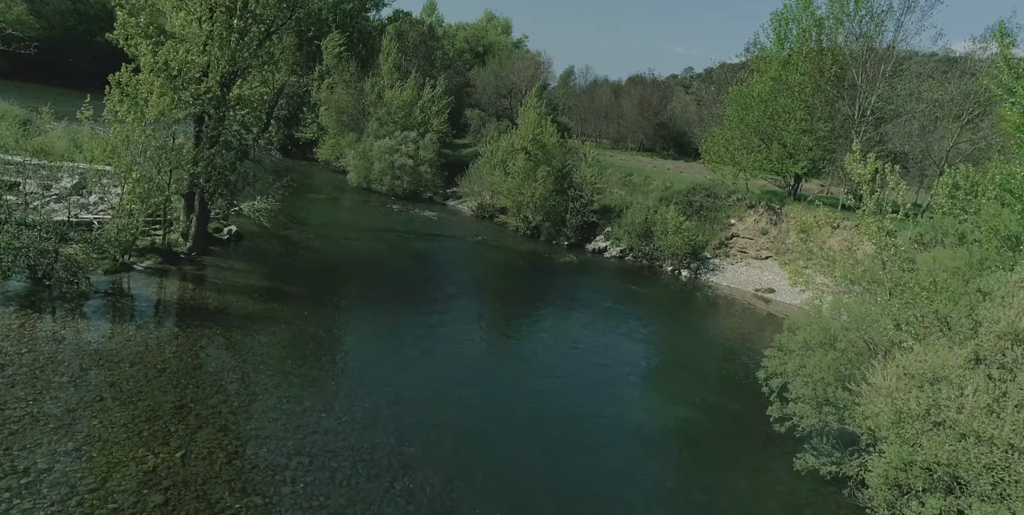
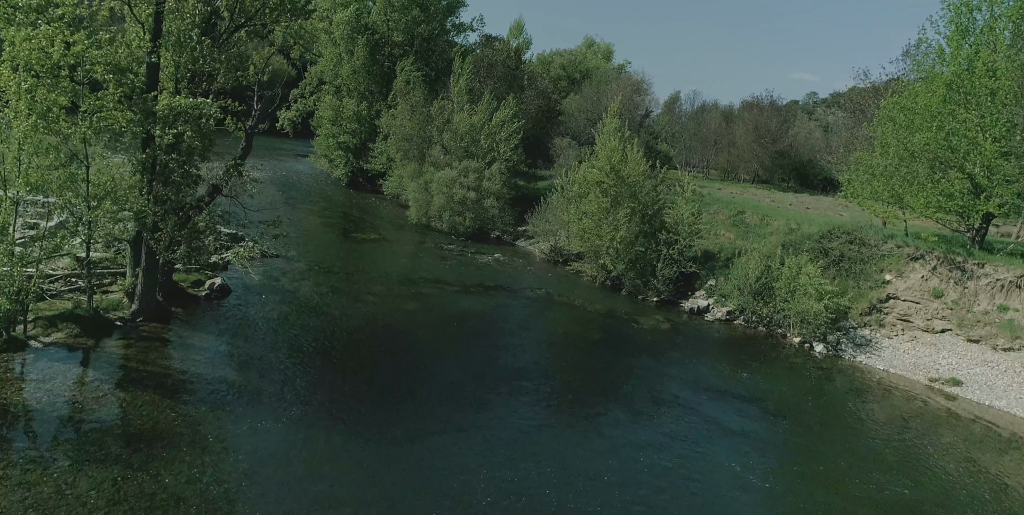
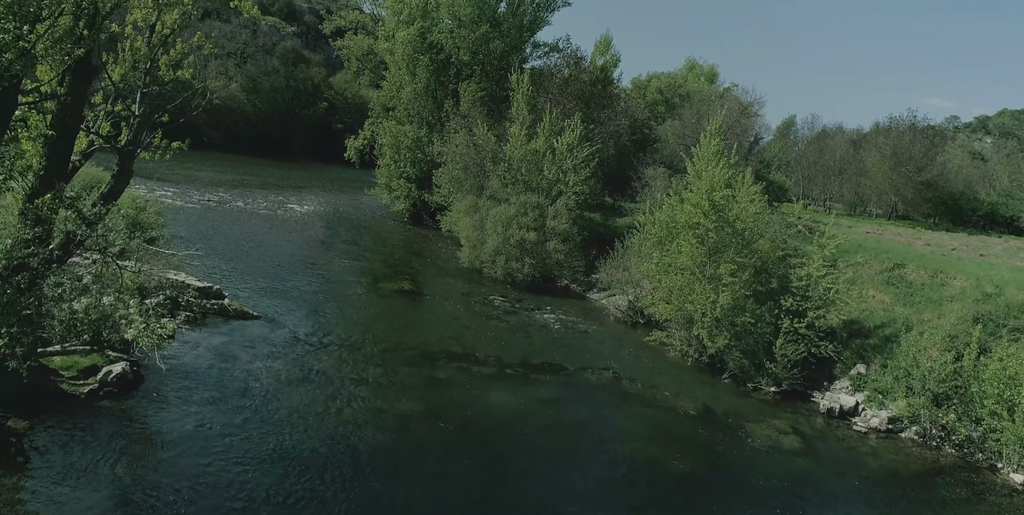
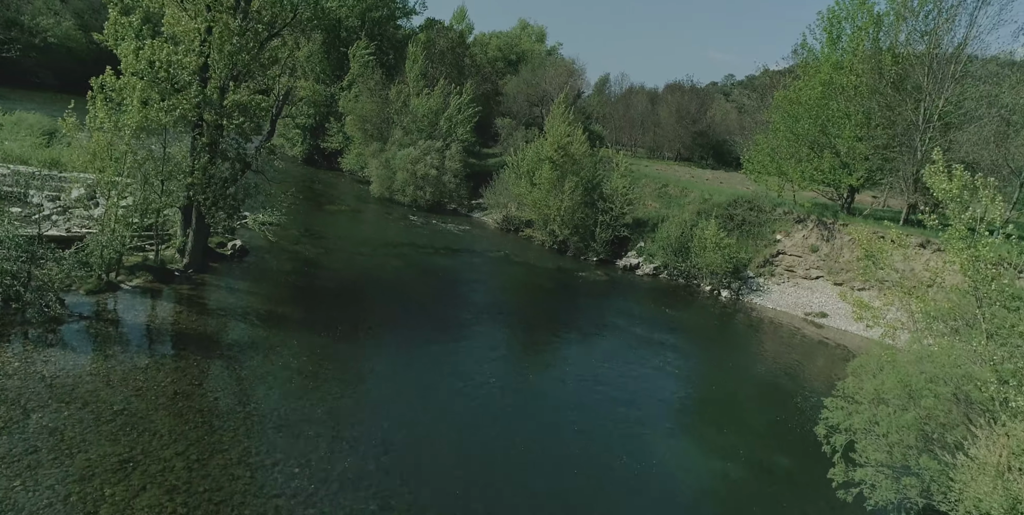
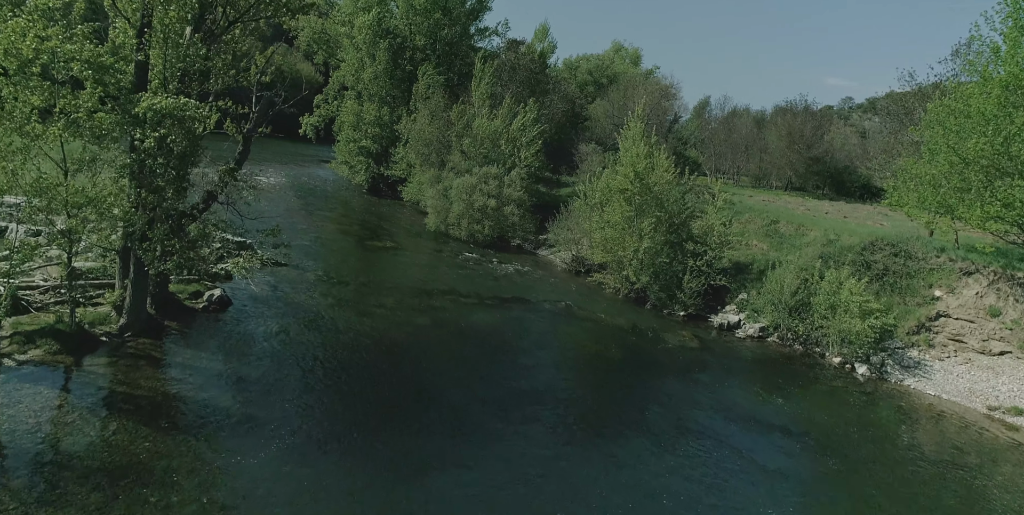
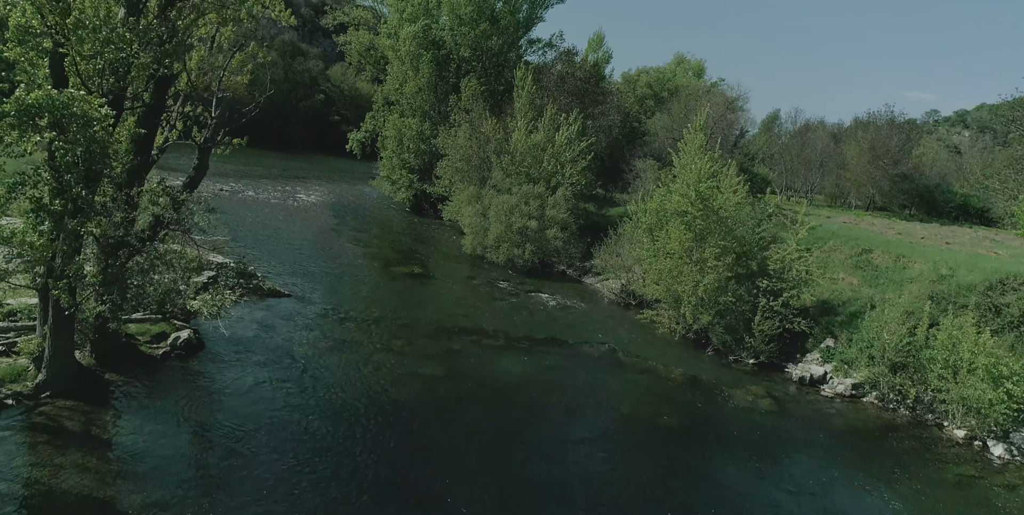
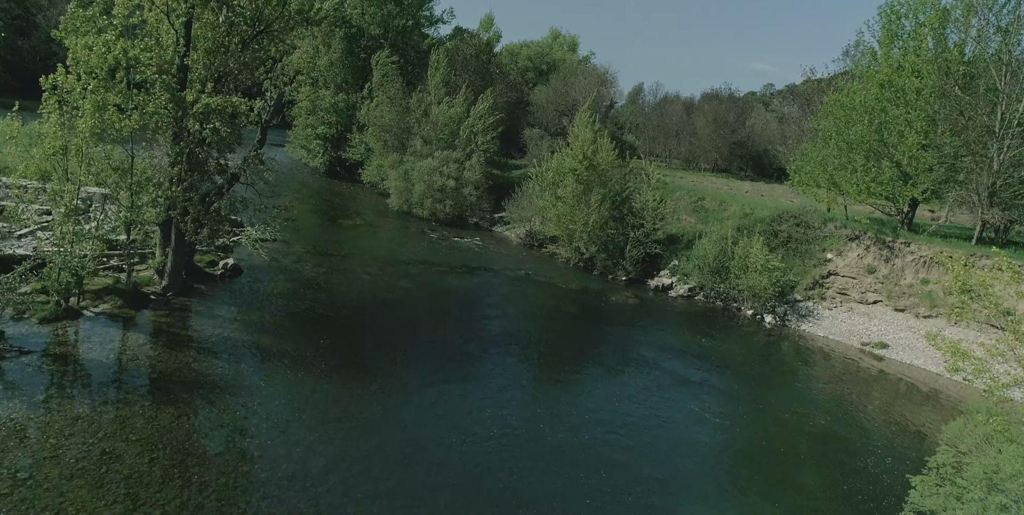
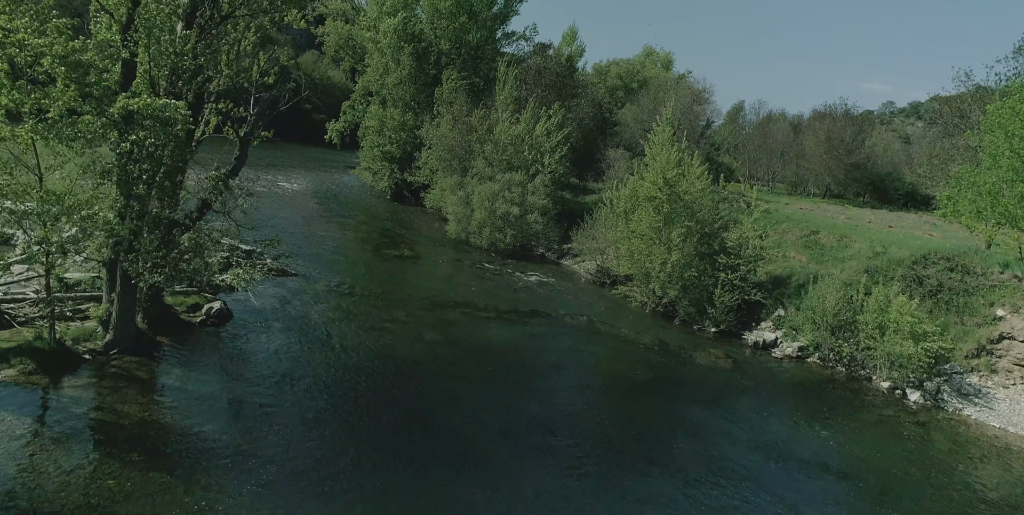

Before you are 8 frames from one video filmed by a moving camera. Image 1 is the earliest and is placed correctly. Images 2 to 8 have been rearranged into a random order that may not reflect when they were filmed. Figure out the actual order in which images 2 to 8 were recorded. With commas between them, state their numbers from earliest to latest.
4, 7, 2, 5, 8, 6, 3
